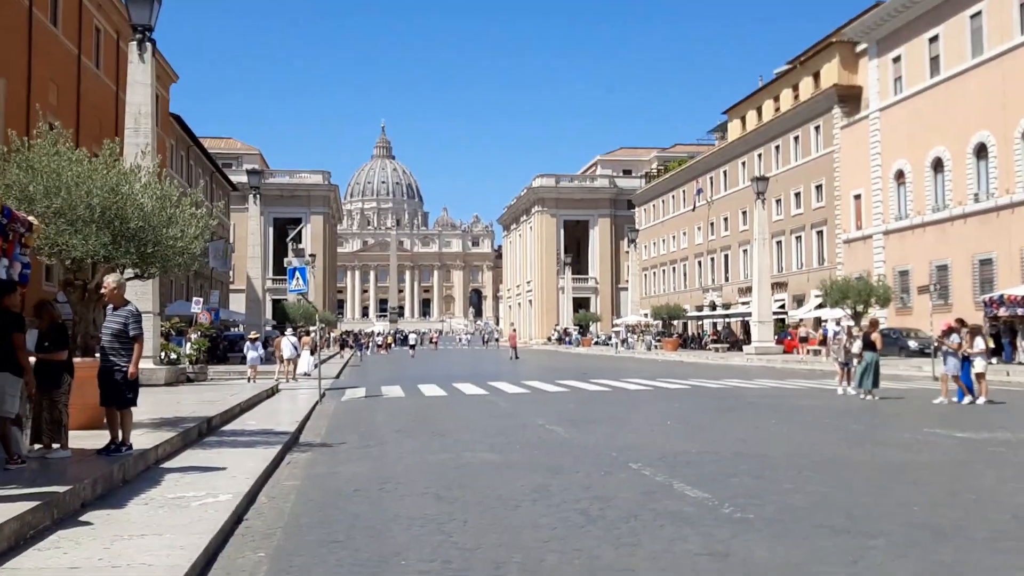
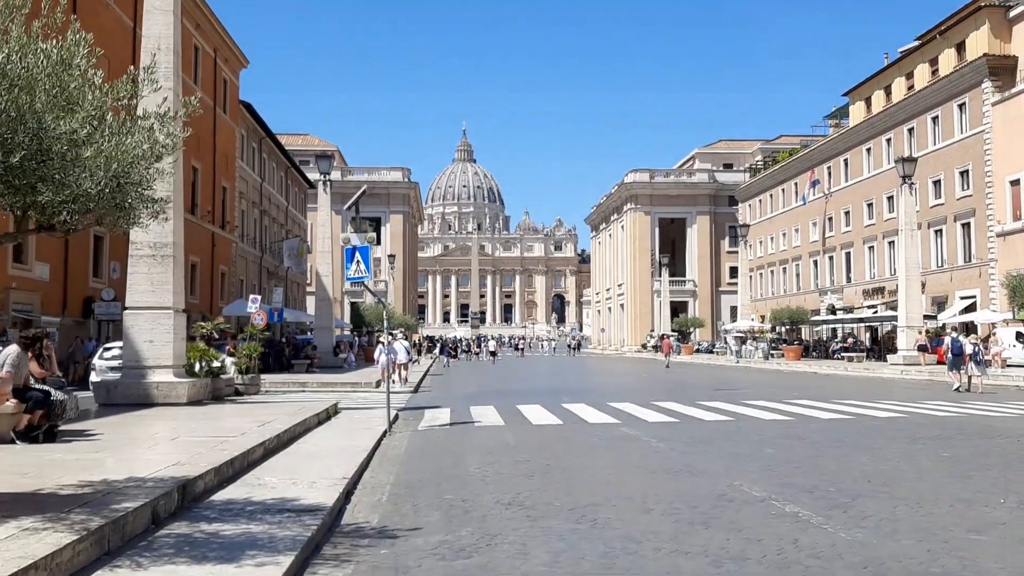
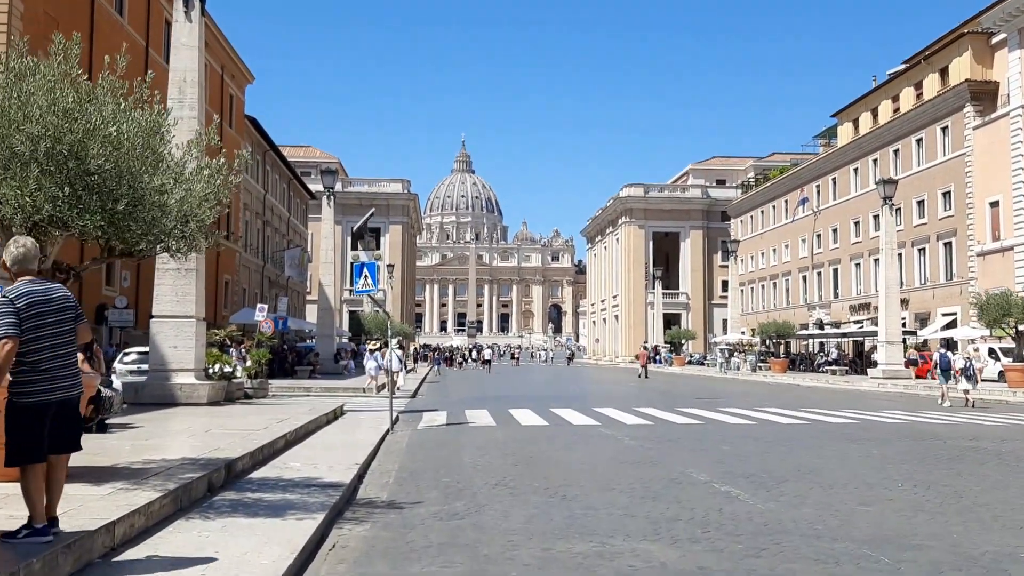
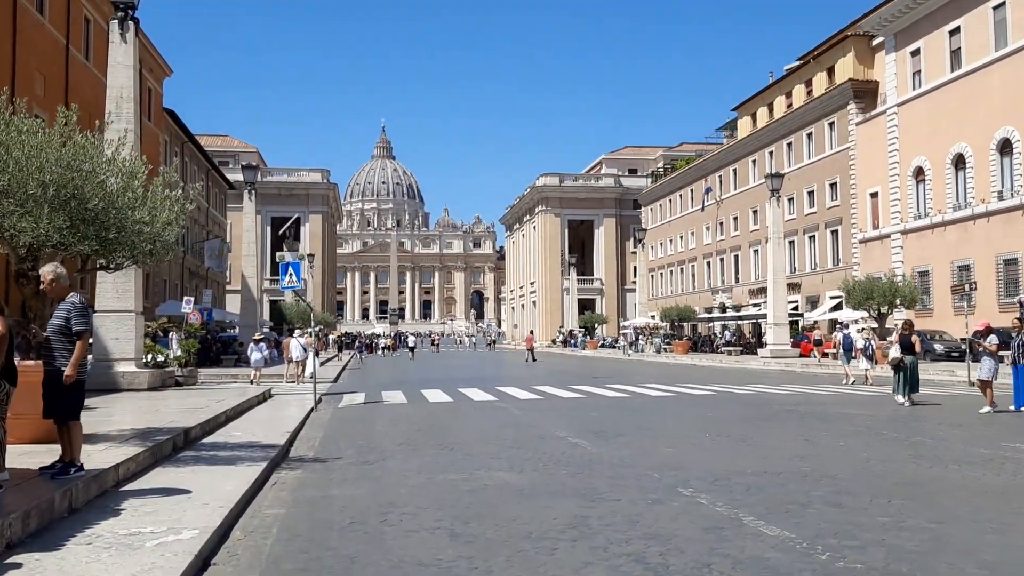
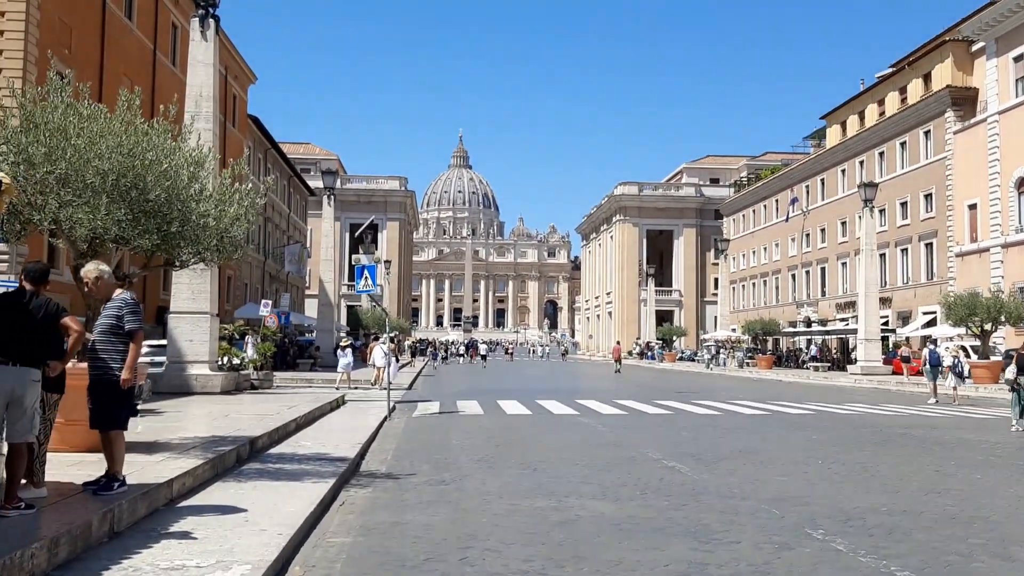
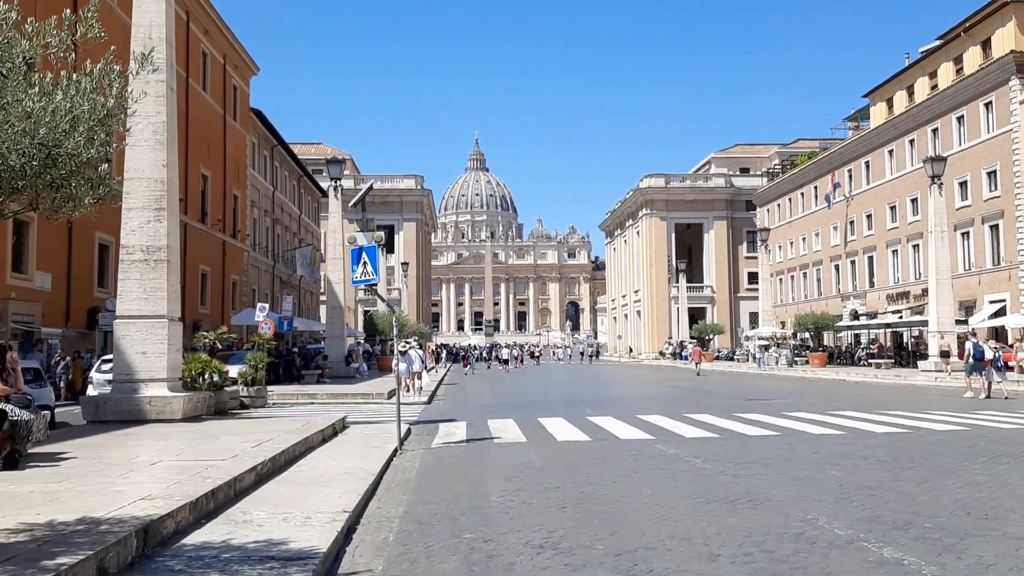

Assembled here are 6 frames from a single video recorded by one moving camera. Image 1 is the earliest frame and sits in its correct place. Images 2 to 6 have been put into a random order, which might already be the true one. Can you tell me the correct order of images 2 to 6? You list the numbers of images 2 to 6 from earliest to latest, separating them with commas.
4, 5, 3, 2, 6
